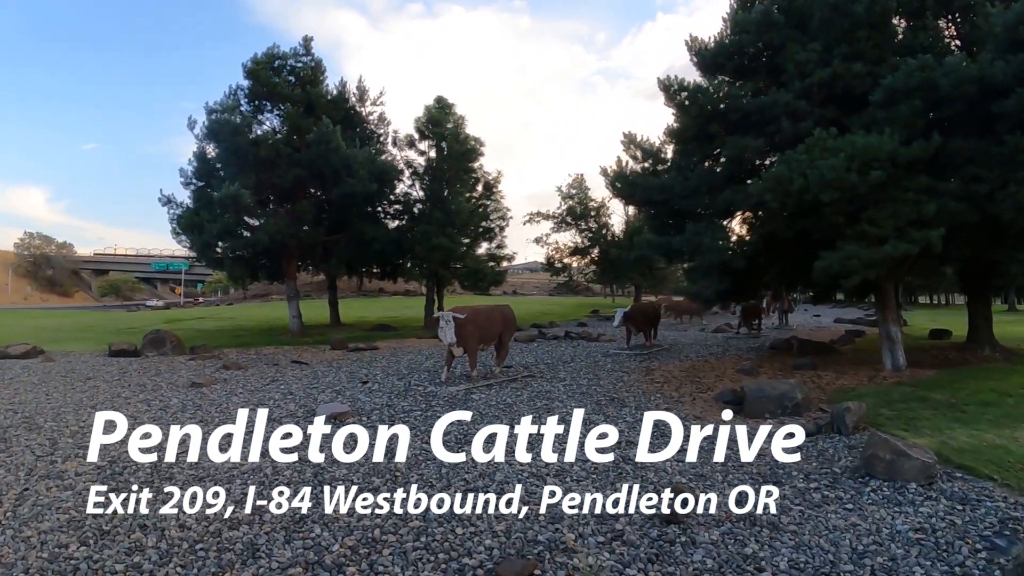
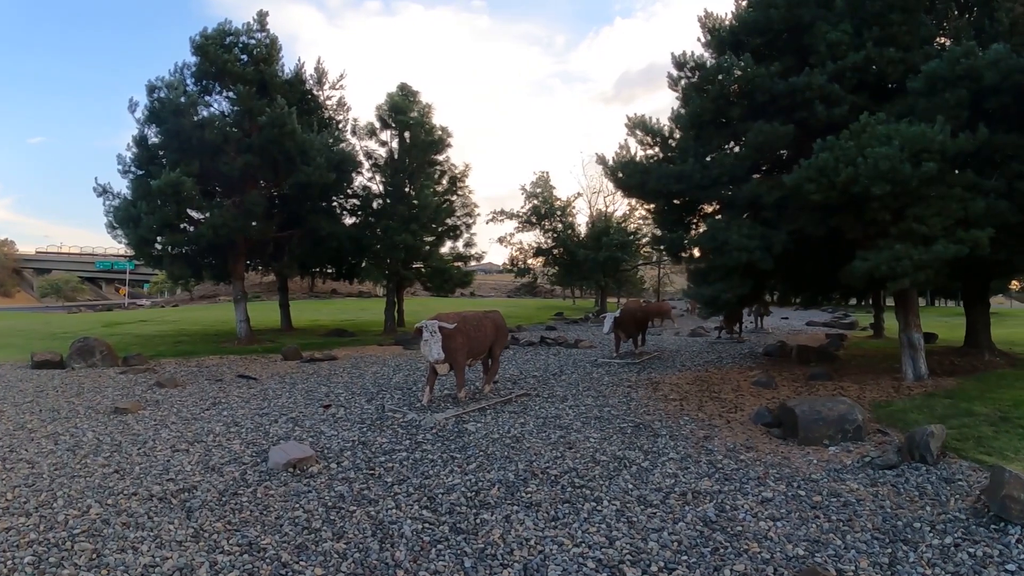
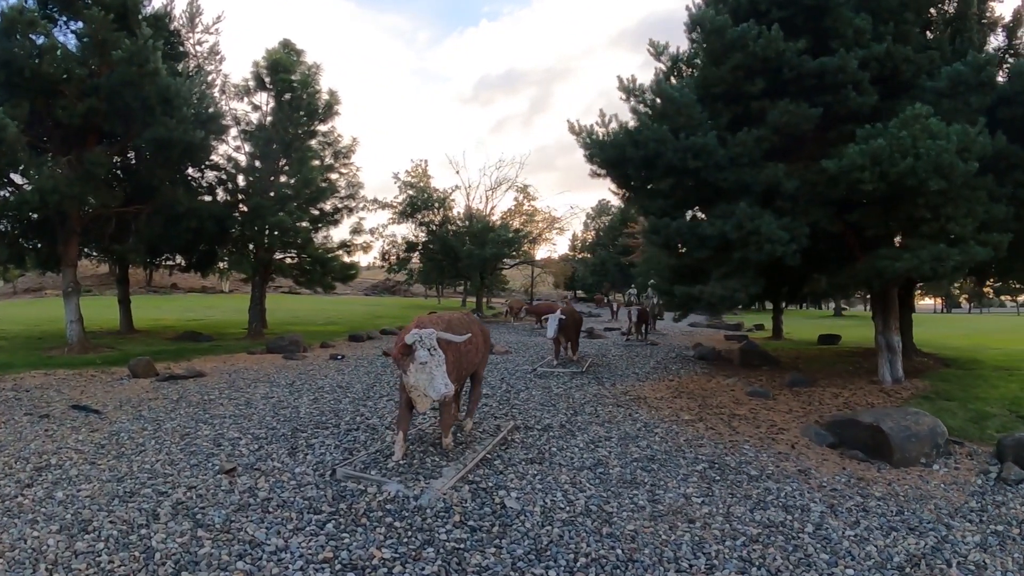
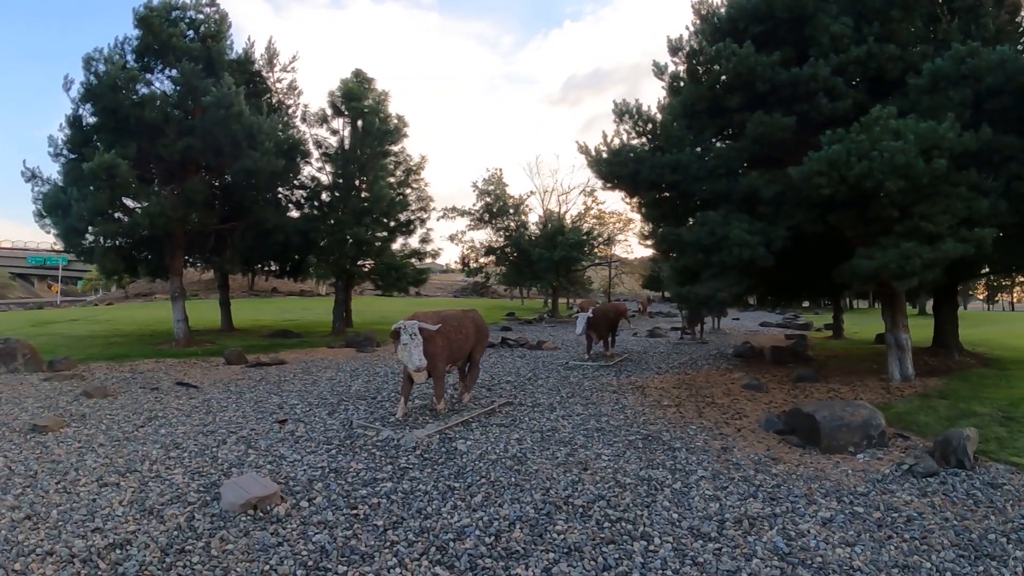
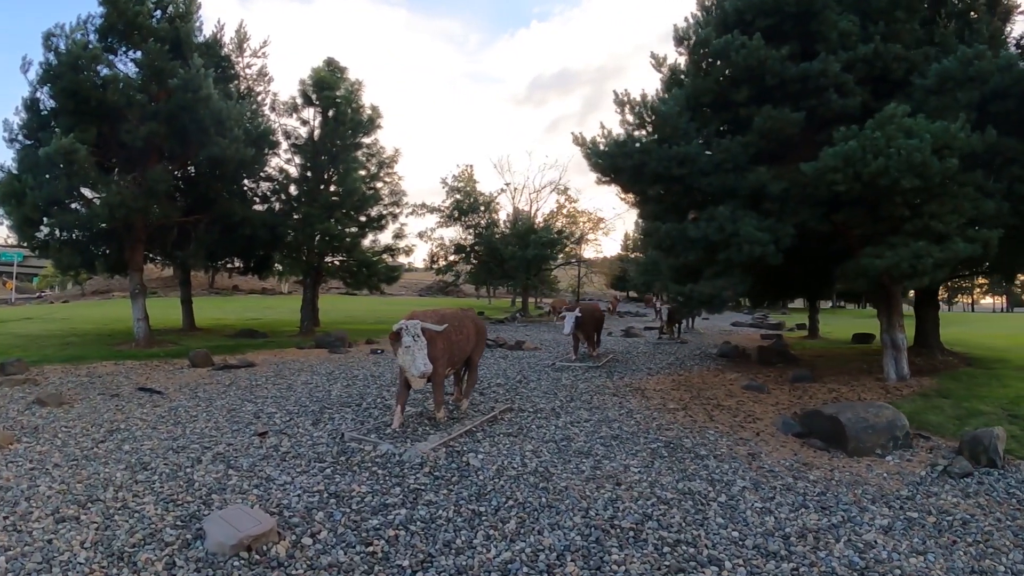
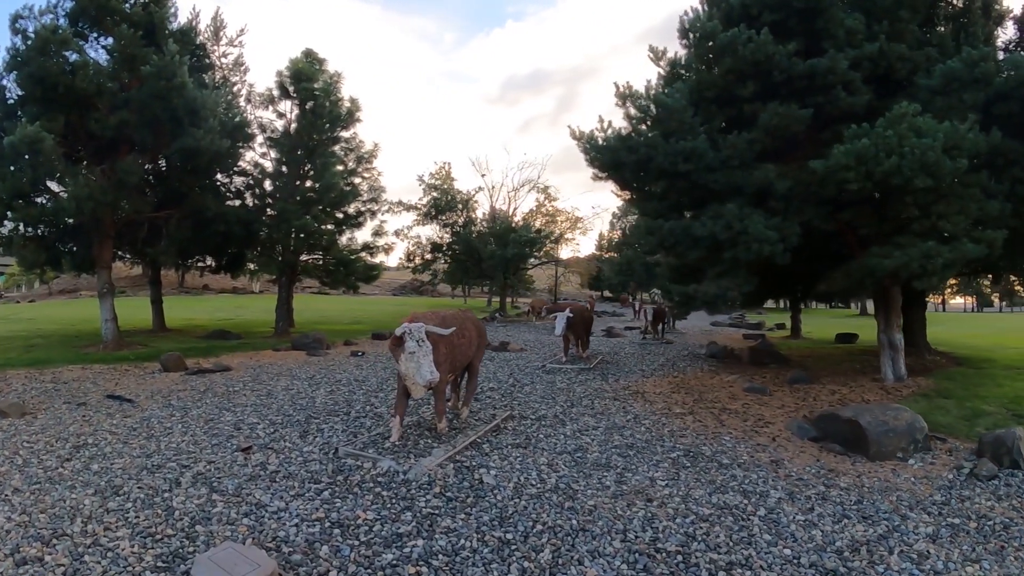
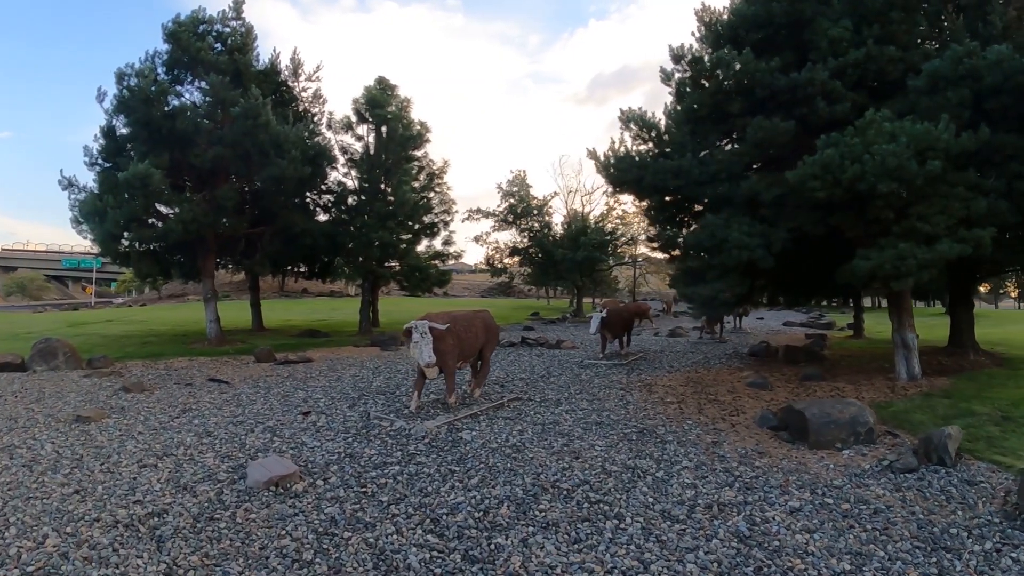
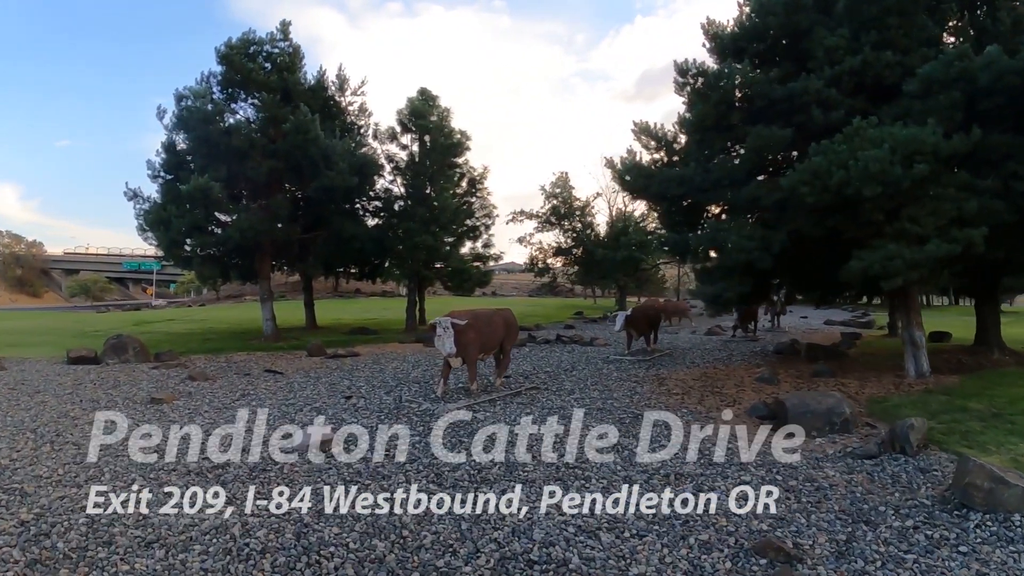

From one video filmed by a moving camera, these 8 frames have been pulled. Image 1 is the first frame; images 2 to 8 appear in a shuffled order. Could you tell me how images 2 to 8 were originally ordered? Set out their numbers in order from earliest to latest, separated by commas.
8, 2, 7, 4, 5, 6, 3
